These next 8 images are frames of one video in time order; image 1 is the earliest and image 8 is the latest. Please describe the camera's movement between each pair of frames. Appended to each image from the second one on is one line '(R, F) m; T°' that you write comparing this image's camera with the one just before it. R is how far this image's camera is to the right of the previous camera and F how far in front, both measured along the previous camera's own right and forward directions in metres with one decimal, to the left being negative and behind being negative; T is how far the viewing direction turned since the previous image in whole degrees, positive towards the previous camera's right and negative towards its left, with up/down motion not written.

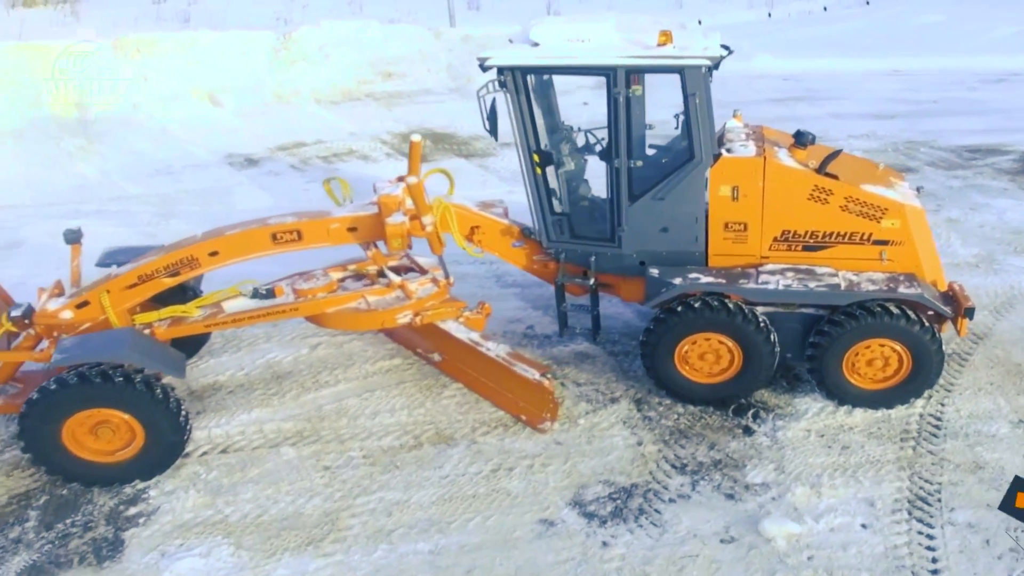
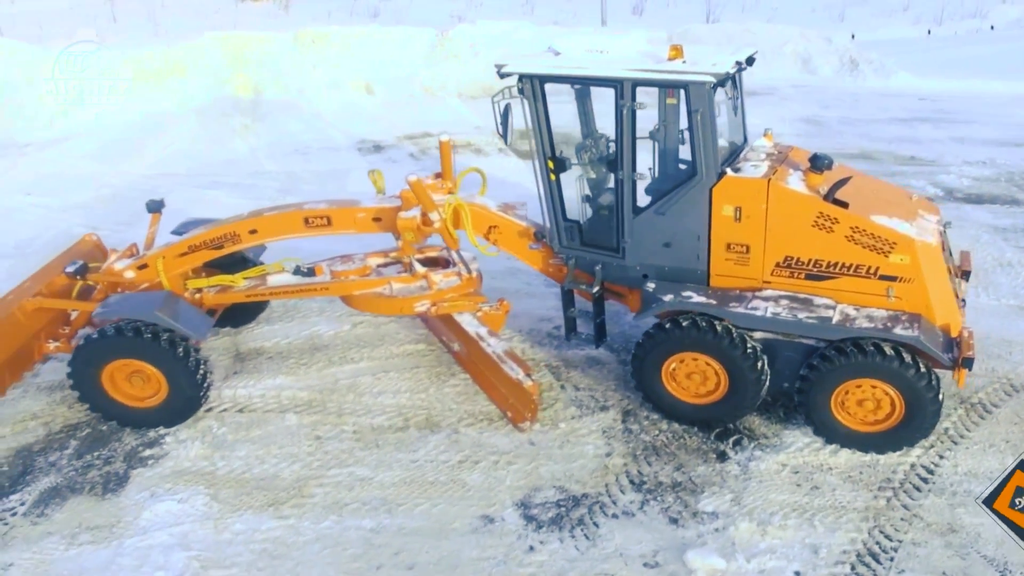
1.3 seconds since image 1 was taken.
(+1.1, 0.0) m; -13°
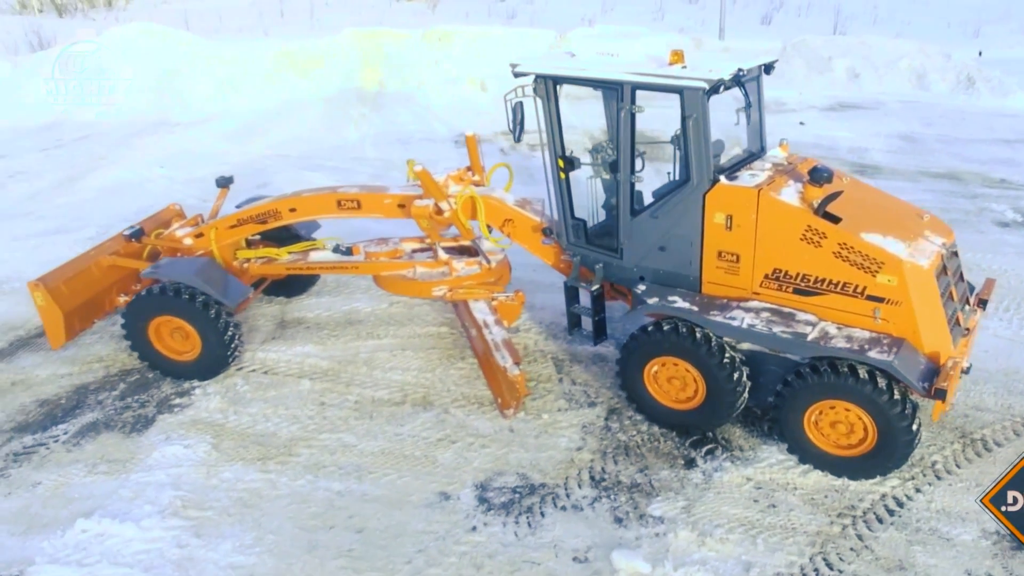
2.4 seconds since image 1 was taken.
(+0.9, -0.1) m; -10°
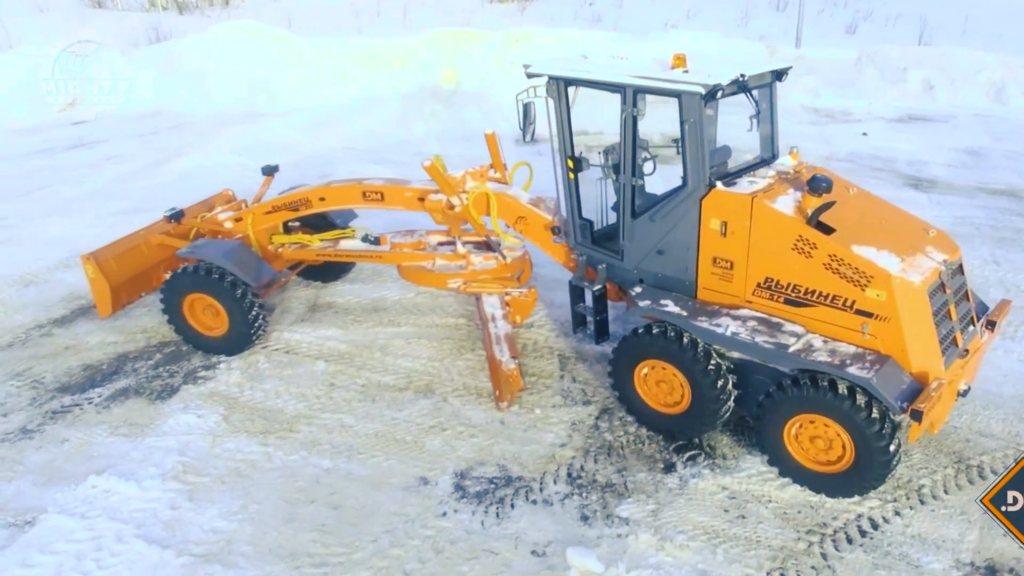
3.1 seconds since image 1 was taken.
(+0.6, 0.0) m; -7°
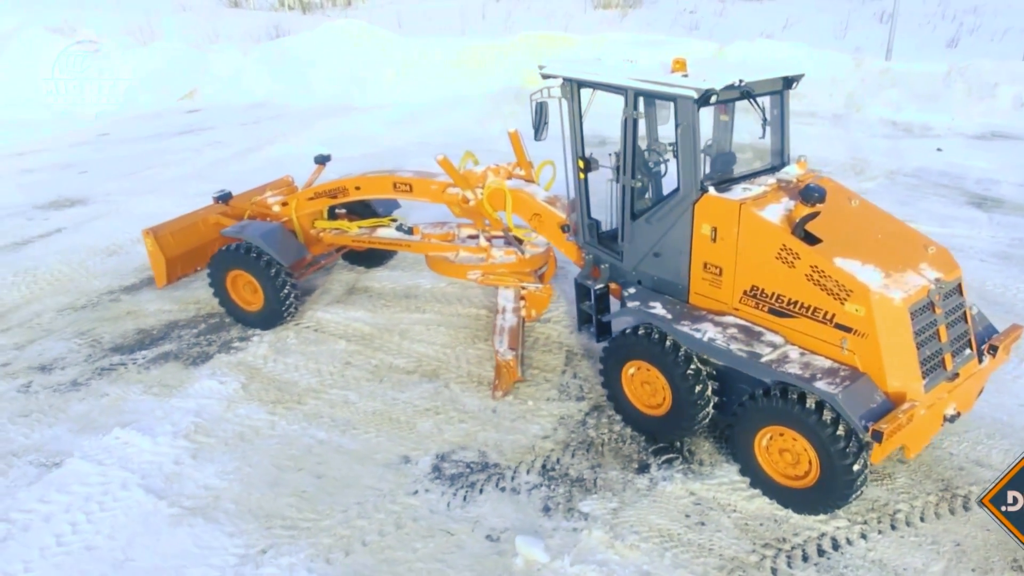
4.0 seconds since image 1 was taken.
(+0.7, -0.1) m; -8°
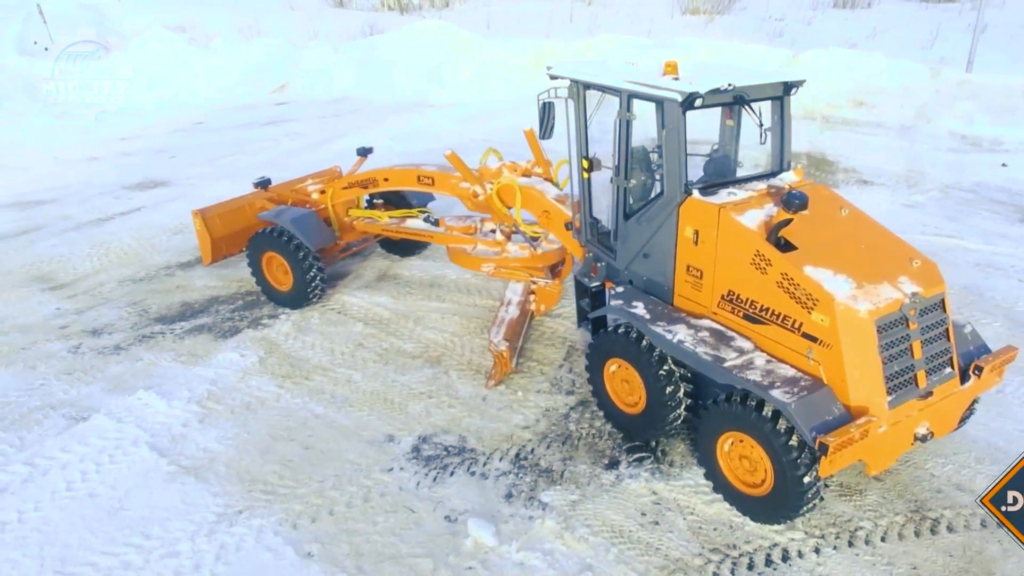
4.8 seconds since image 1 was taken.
(+0.6, -0.1) m; -7°
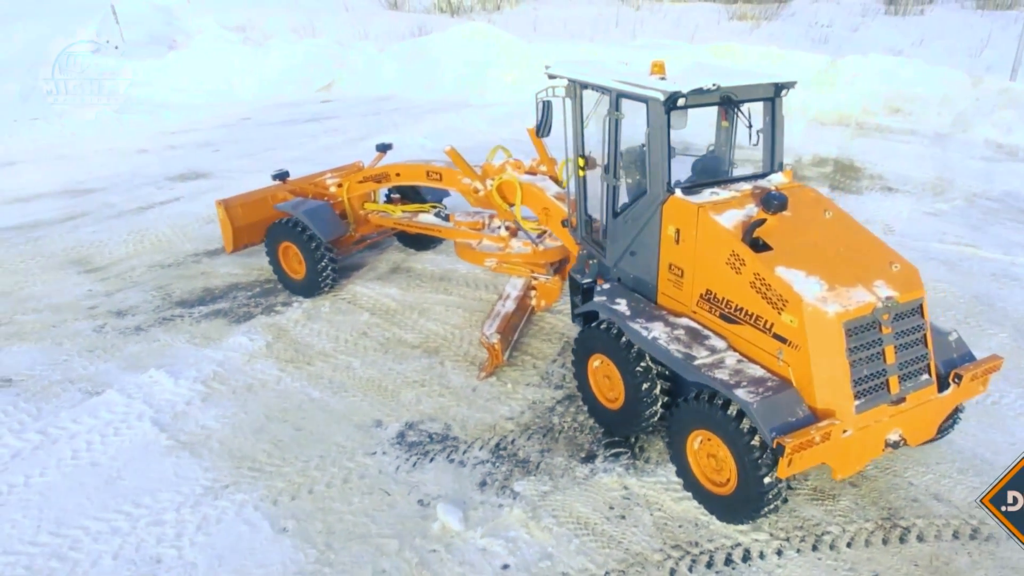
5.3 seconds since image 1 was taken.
(+0.4, -0.1) m; -4°
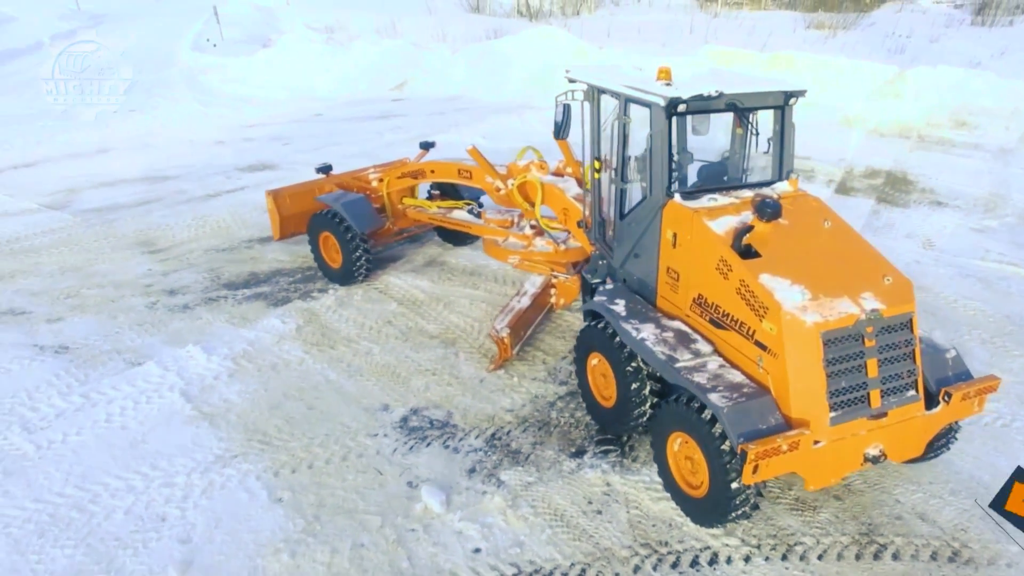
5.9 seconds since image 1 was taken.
(+0.4, -0.1) m; -6°
